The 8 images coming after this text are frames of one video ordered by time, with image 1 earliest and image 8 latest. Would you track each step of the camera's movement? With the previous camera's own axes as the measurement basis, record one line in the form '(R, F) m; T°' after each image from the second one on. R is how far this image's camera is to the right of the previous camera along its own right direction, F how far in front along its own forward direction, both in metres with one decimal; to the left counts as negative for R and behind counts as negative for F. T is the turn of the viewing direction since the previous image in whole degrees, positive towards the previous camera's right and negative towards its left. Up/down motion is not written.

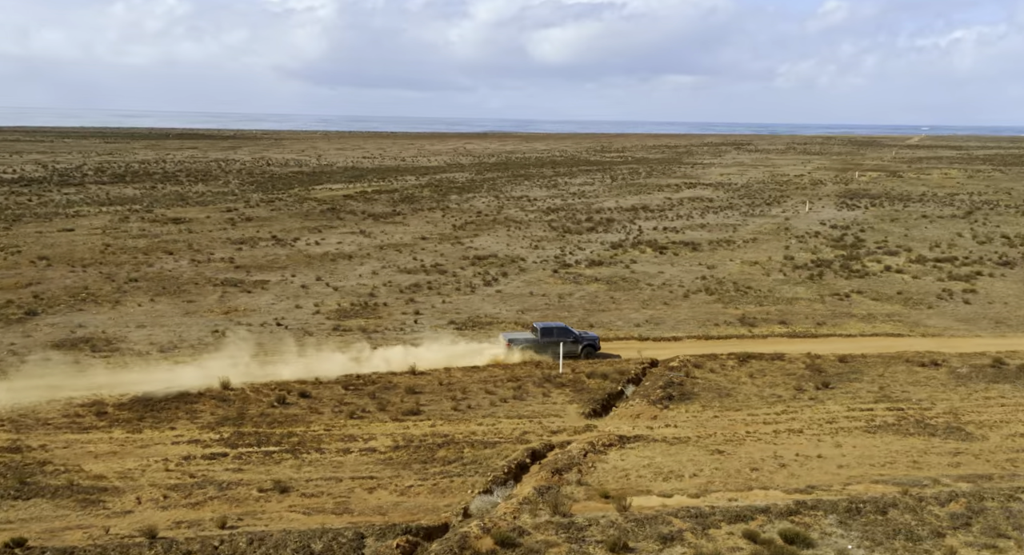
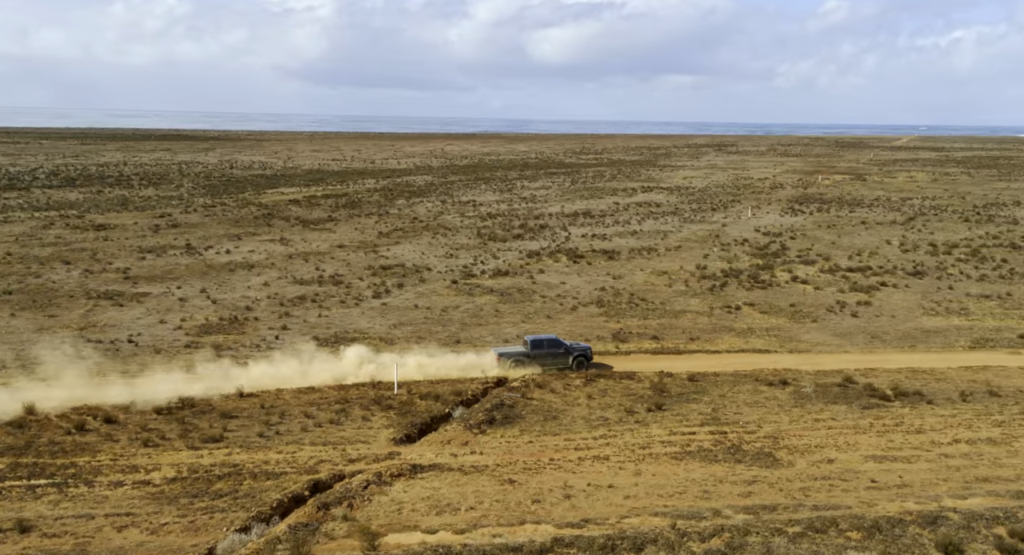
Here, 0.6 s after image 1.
(+2.8, +0.4) m; +1°
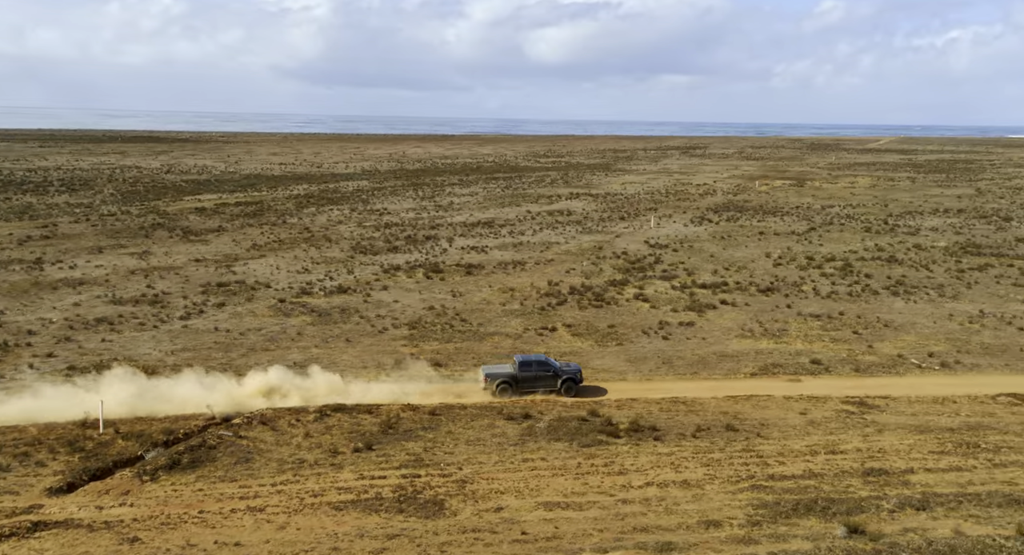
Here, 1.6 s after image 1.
(+4.6, +0.6) m; +2°
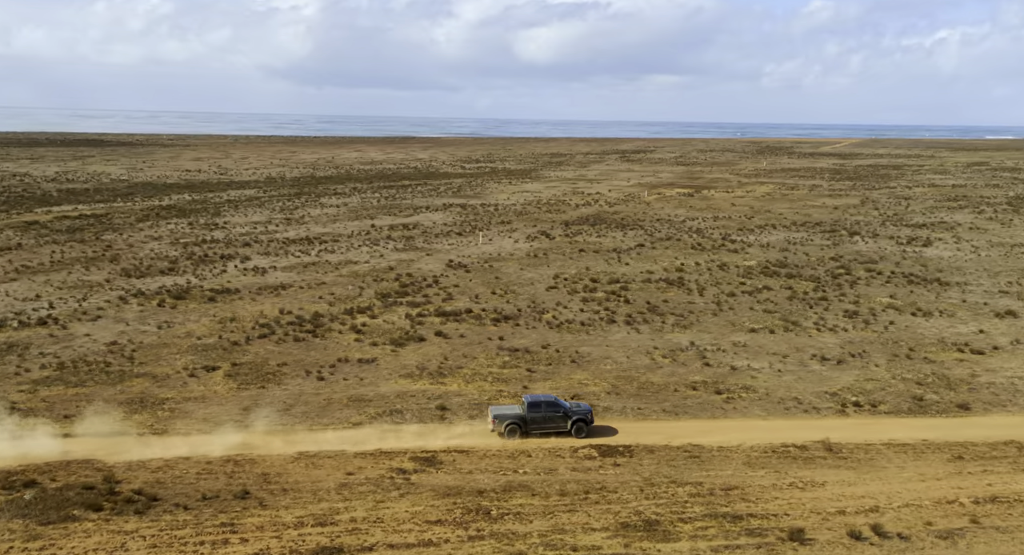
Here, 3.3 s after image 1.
(+7.8, +1.0) m; +4°
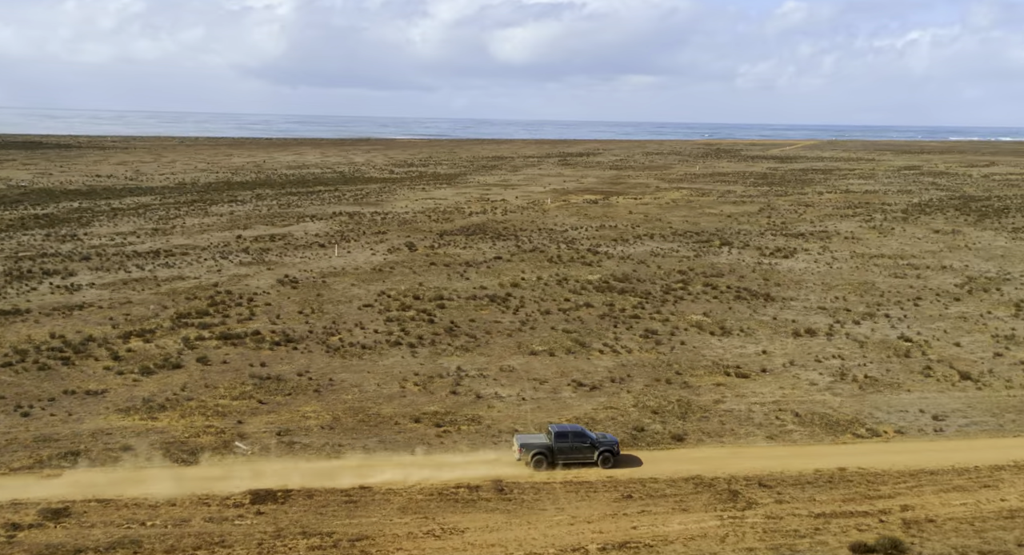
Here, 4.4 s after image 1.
(+5.7, +0.7) m; +4°
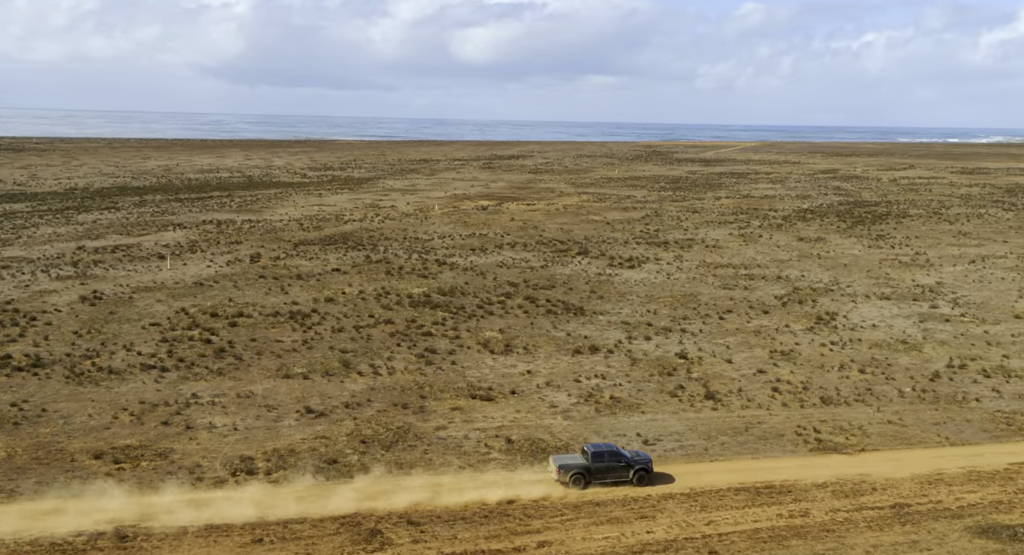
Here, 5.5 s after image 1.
(+5.9, +0.5) m; +5°
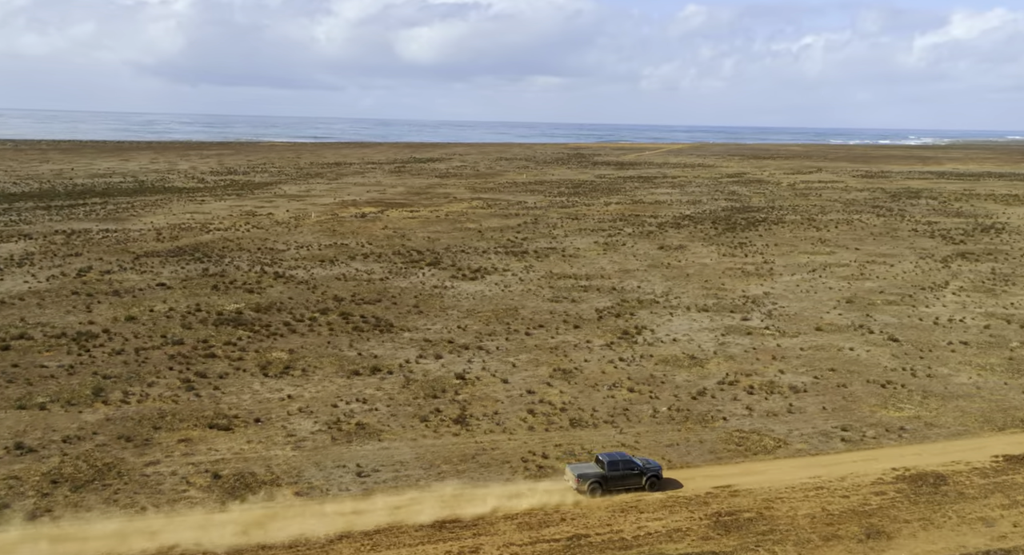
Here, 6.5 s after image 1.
(+5.4, +0.3) m; +5°
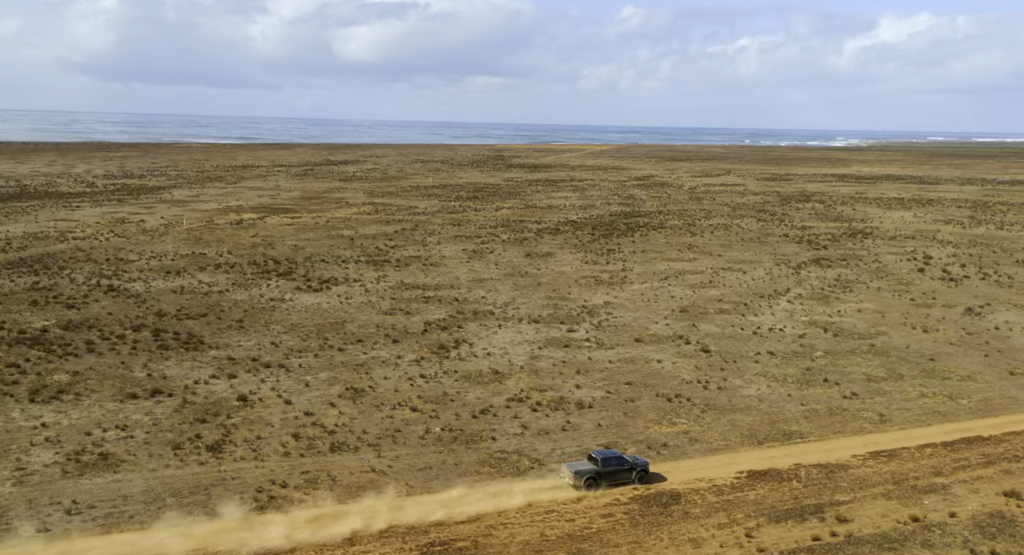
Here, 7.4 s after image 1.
(+4.8, +0.3) m; +5°
